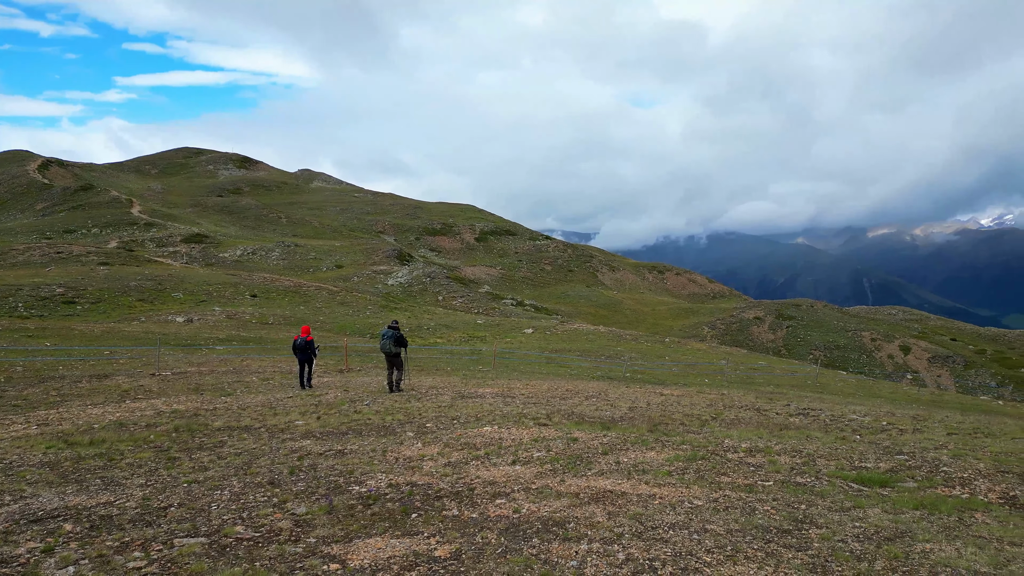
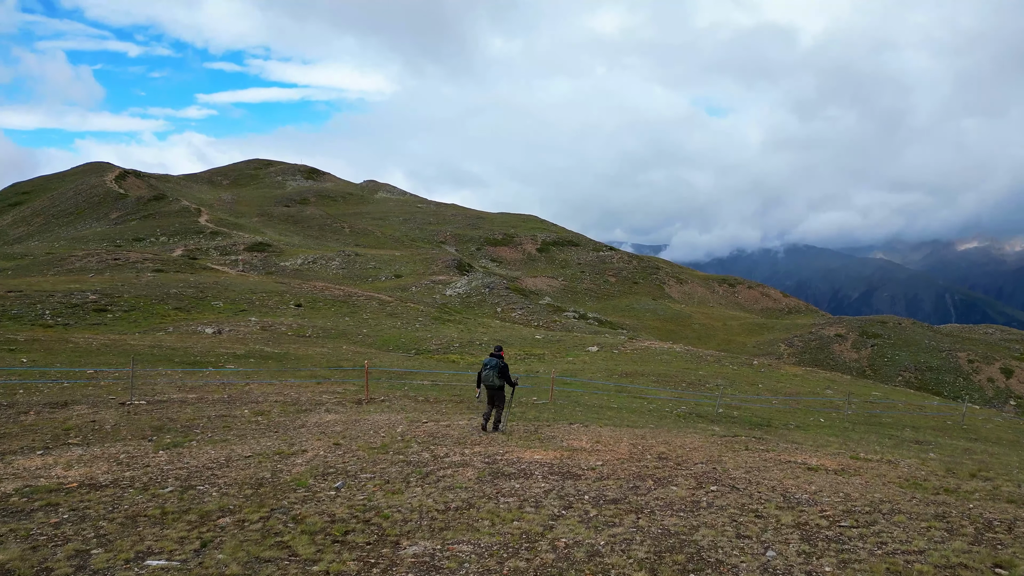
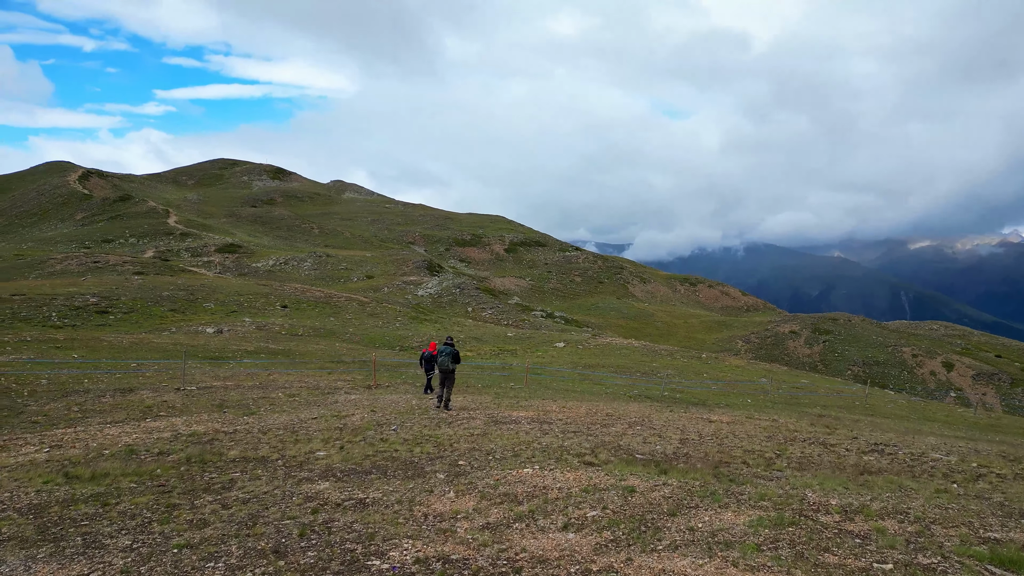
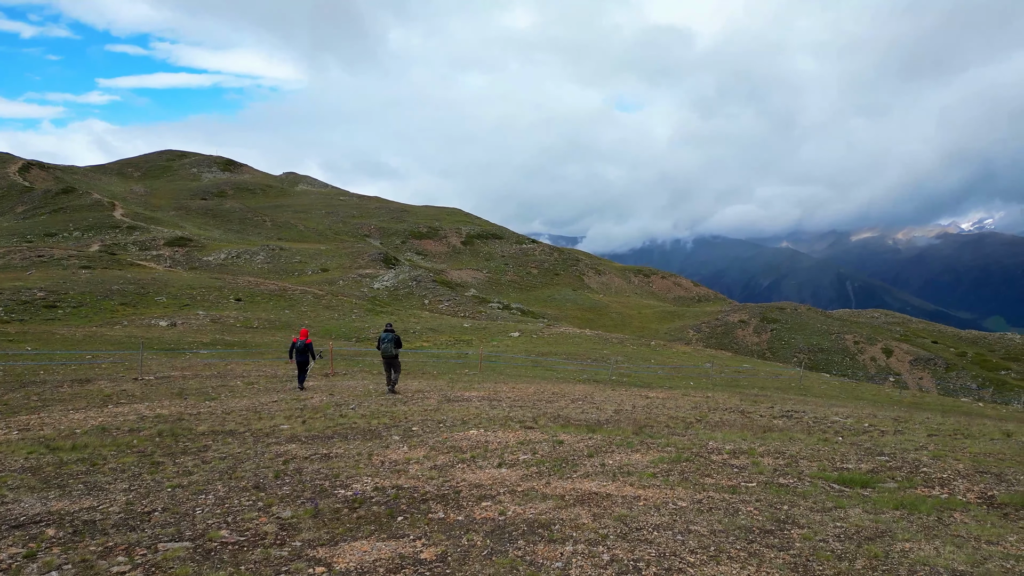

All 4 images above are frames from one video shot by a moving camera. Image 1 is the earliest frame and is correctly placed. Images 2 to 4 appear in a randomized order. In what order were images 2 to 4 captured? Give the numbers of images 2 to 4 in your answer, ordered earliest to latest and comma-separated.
4, 3, 2
